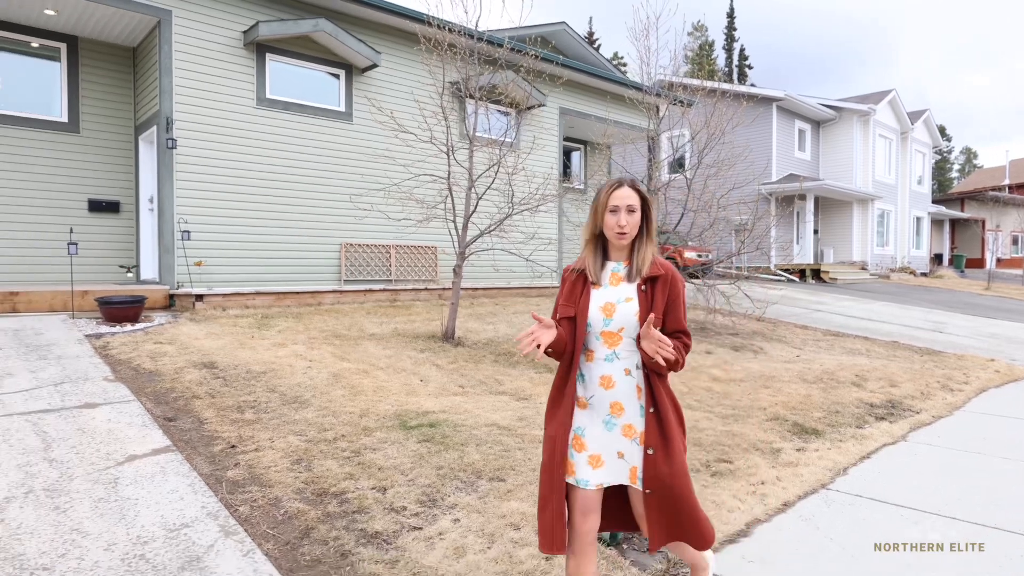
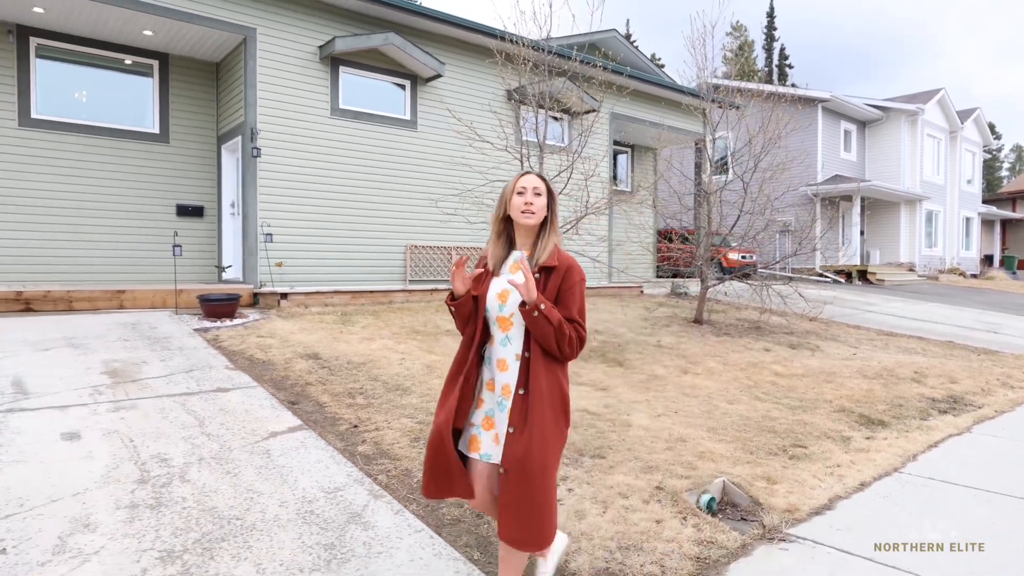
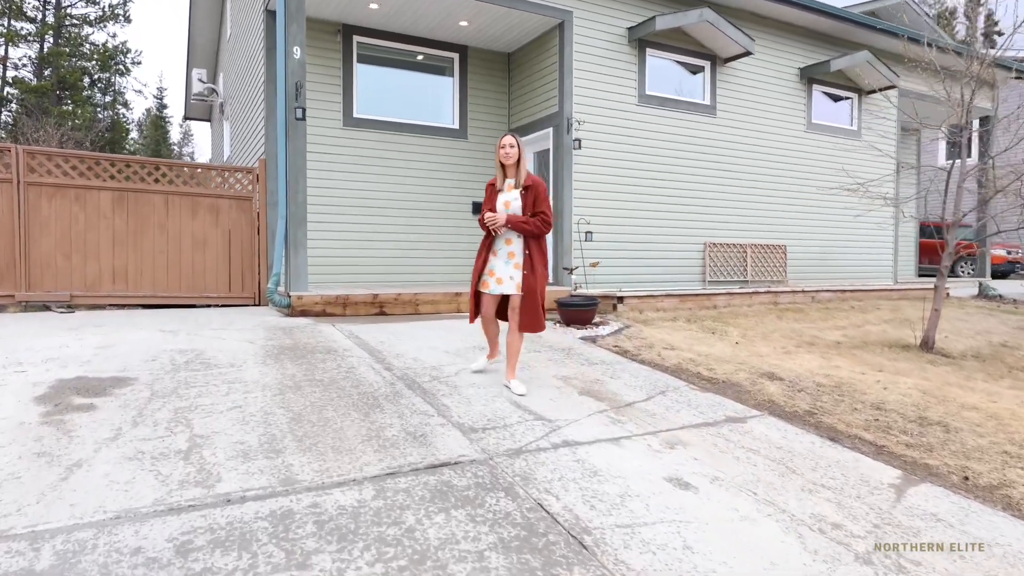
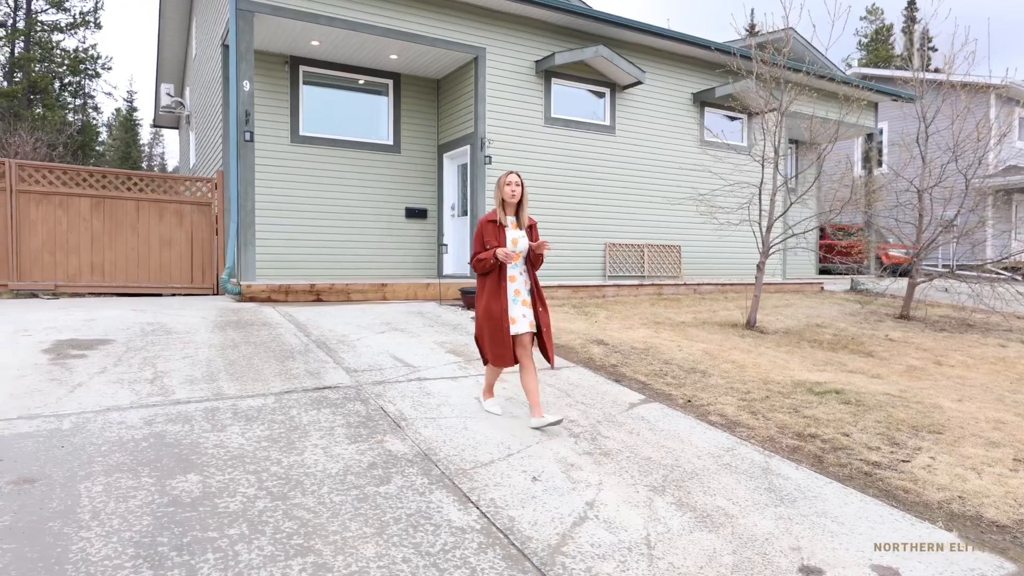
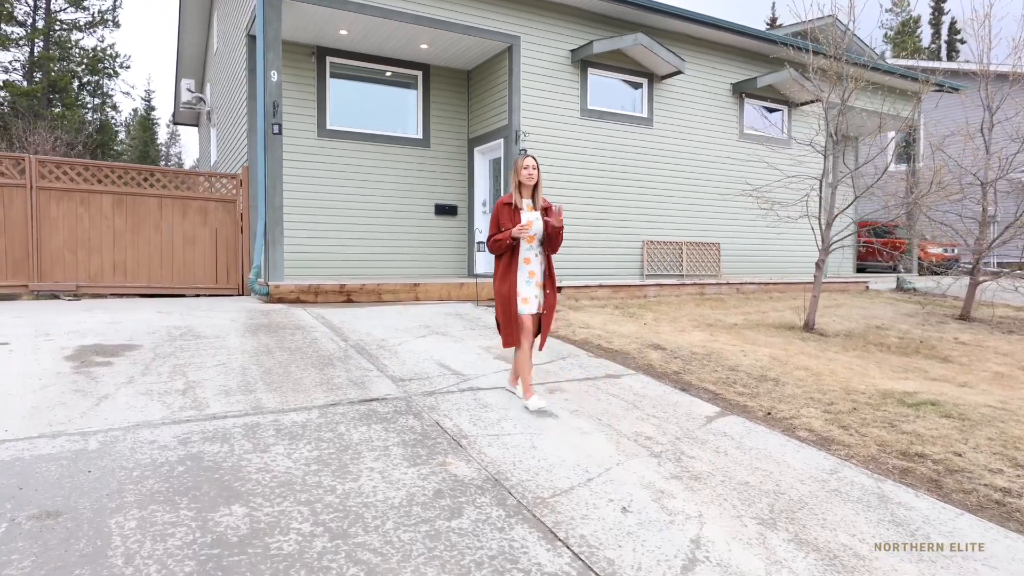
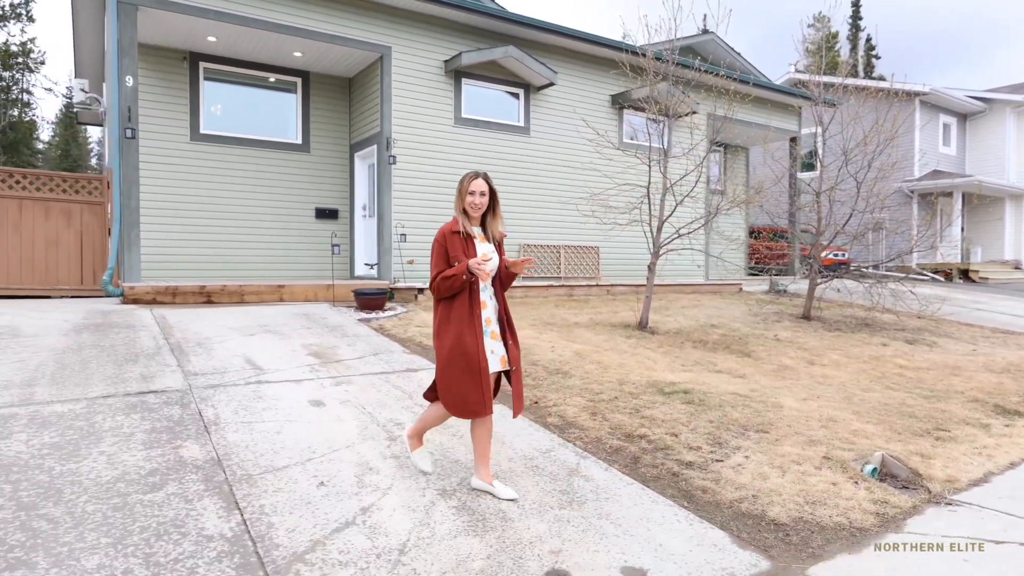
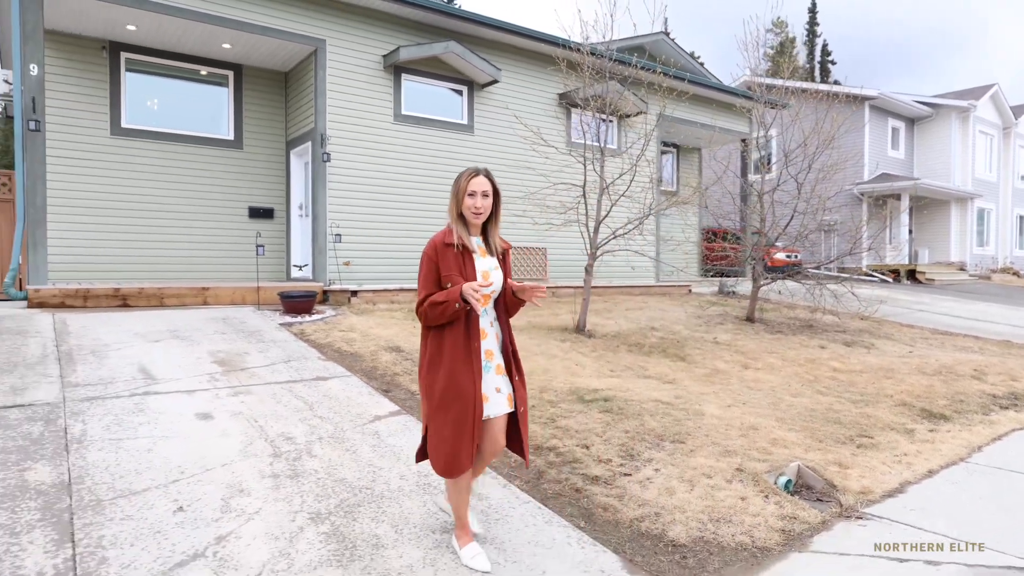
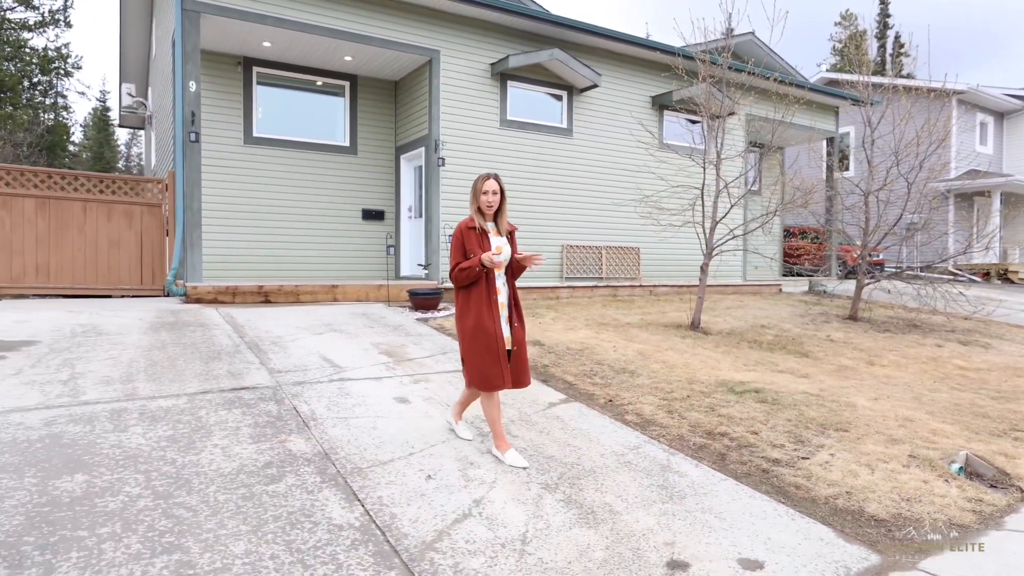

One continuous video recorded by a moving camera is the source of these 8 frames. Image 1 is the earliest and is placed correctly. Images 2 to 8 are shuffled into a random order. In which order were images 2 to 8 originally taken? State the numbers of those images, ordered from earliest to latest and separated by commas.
2, 7, 6, 8, 4, 5, 3
